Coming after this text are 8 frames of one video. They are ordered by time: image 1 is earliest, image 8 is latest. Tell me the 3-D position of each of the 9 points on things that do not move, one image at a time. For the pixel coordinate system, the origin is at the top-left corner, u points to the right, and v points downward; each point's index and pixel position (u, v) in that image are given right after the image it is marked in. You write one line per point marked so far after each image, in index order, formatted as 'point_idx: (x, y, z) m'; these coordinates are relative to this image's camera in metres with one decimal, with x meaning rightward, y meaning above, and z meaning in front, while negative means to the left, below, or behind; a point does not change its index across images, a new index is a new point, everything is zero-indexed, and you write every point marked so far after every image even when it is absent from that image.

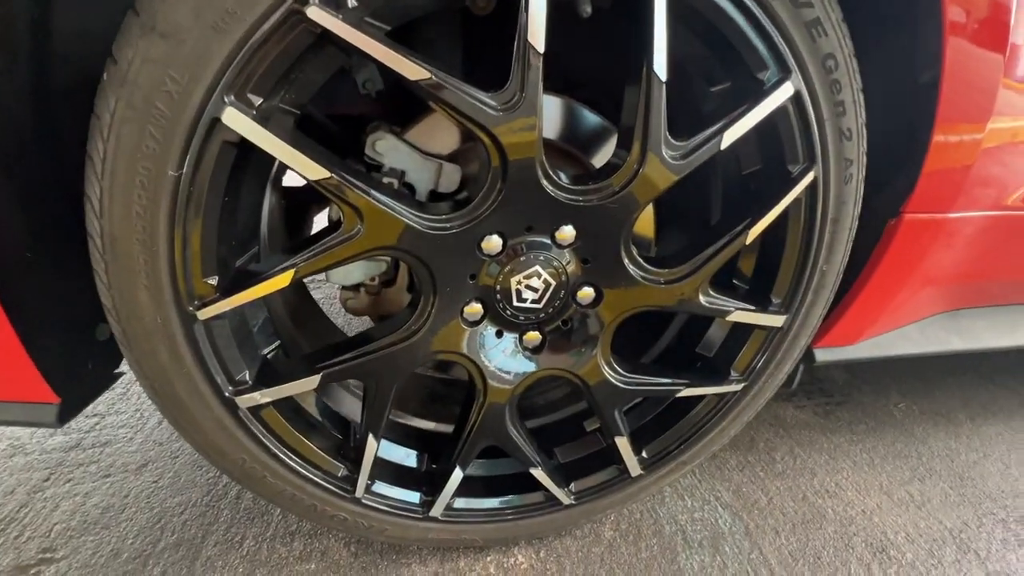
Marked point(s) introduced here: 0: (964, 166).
0: (+0.6, +0.2, +0.6) m
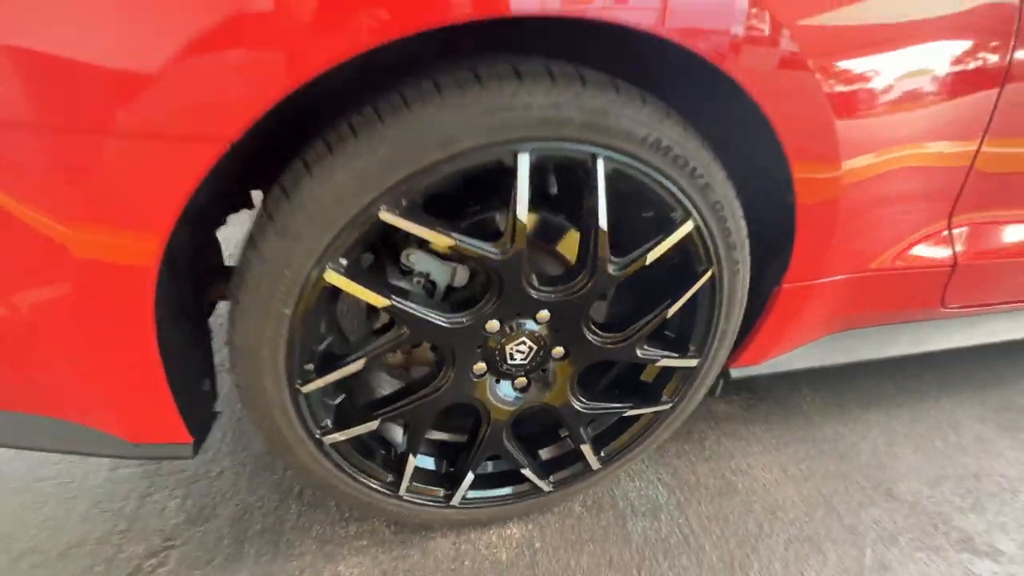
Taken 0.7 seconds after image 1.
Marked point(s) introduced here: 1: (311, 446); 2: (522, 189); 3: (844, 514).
0: (+0.5, +0.1, +0.8) m
1: (-0.3, -0.2, +0.7) m
2: (0.0, +0.1, +0.6) m
3: (+0.7, -0.5, +0.9) m
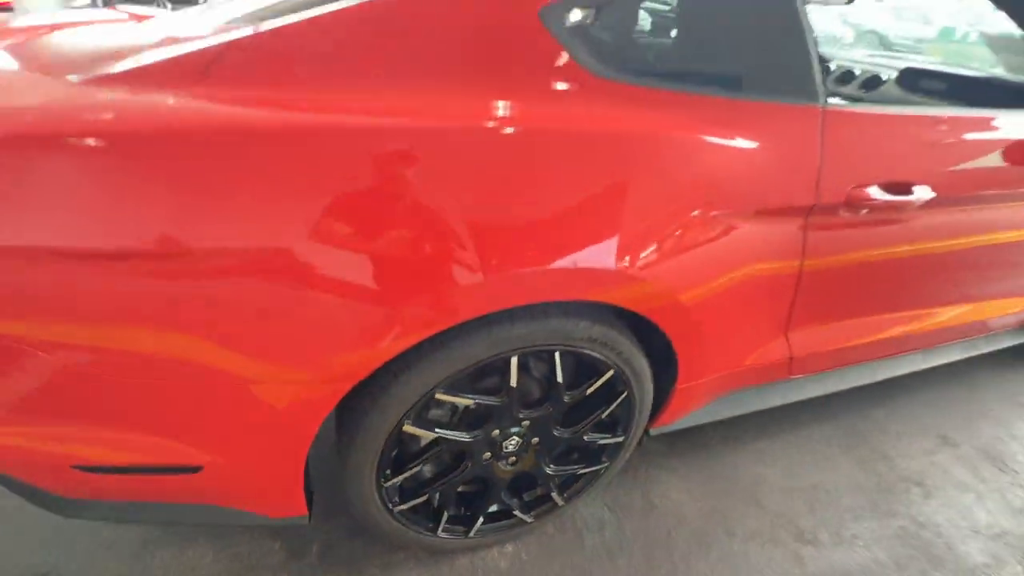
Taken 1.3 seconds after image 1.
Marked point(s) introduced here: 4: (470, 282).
0: (+0.5, -0.2, +1.2) m
1: (-0.3, -0.5, +1.1) m
2: (0.0, -0.2, +1.1) m
3: (+0.7, -0.7, +1.4) m
4: (-0.1, 0.0, +0.9) m
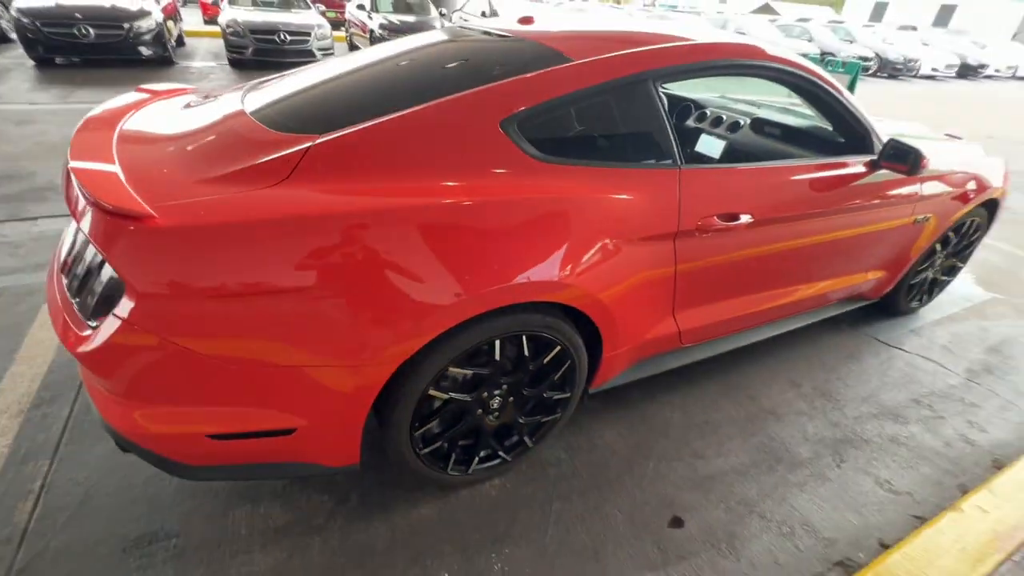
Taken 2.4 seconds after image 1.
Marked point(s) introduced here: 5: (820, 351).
0: (+0.4, -0.2, +1.8) m
1: (-0.3, -0.6, +1.6) m
2: (0.0, -0.2, +1.6) m
3: (+0.6, -0.7, +2.0) m
4: (-0.1, 0.0, +1.4) m
5: (+1.8, -0.4, +2.7) m
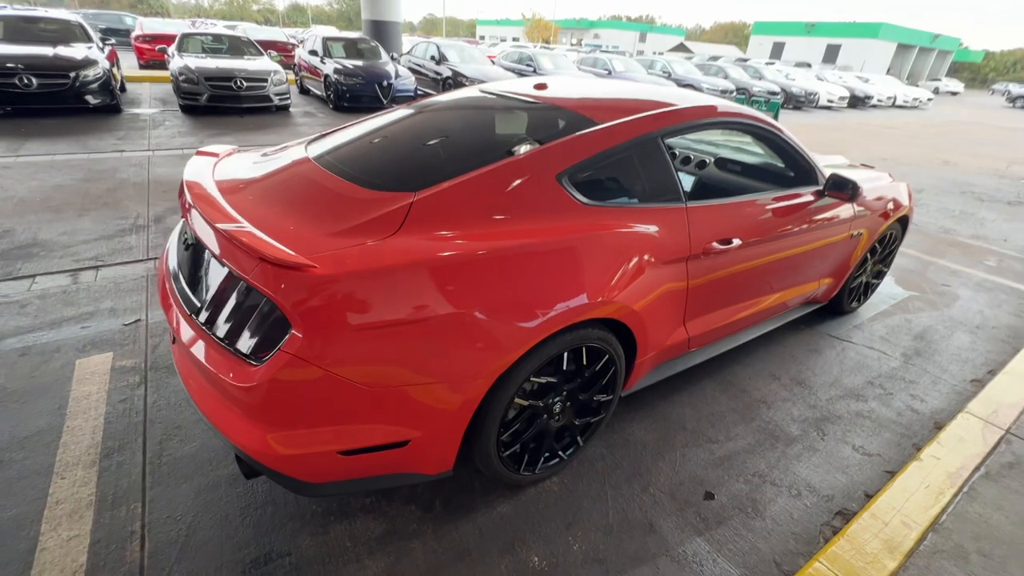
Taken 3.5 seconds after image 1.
0: (+0.7, -0.3, +2.2) m
1: (-0.1, -0.7, +1.9) m
2: (+0.2, -0.3, +1.9) m
3: (+0.8, -0.8, +2.4) m
4: (+0.1, -0.1, +1.8) m
5: (+1.9, -0.4, +3.2) m
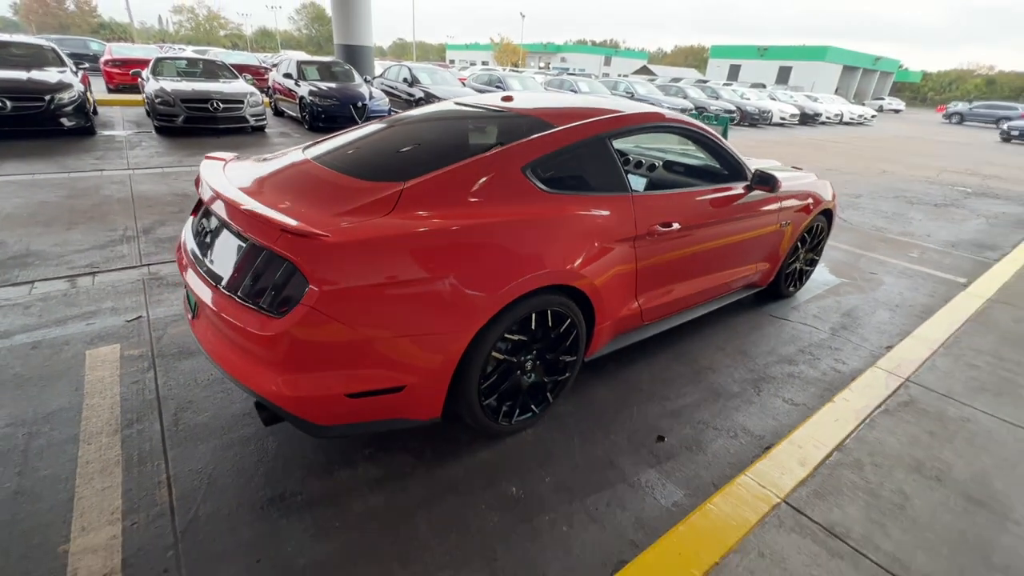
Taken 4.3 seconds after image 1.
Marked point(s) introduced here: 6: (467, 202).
0: (+0.5, -0.1, +2.6) m
1: (-0.2, -0.6, +2.2) m
2: (+0.1, -0.2, +2.3) m
3: (+0.7, -0.7, +2.8) m
4: (0.0, 0.0, +2.1) m
5: (+1.7, -0.3, +3.7) m
6: (-0.2, +0.4, +2.1) m
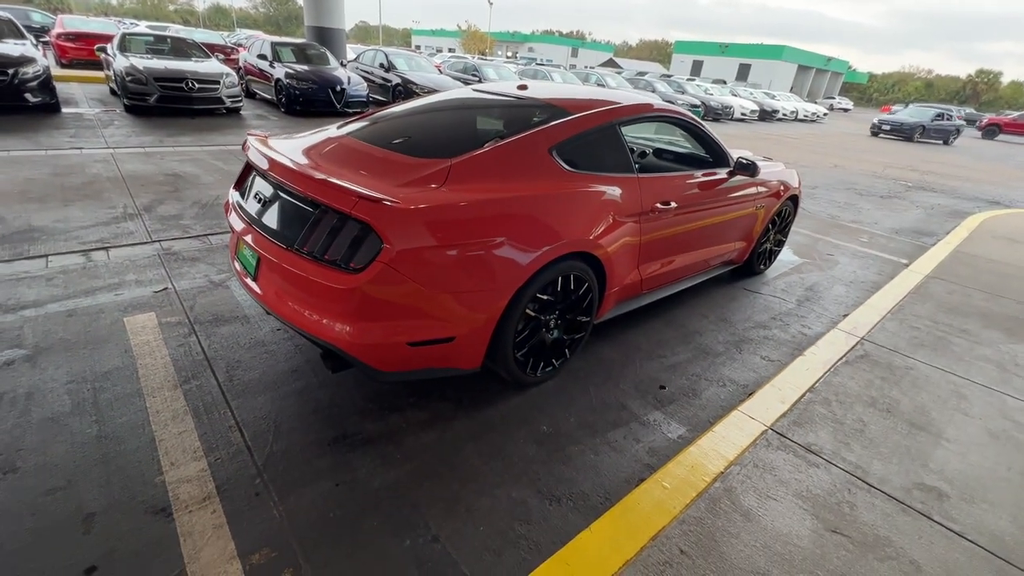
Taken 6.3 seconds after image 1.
0: (+0.6, +0.1, +2.9) m
1: (0.0, -0.4, +2.5) m
2: (+0.2, 0.0, +2.6) m
3: (+0.8, -0.5, +3.1) m
4: (+0.2, +0.2, +2.4) m
5: (+1.8, -0.1, +4.1) m
6: (0.0, +0.6, +2.4) m
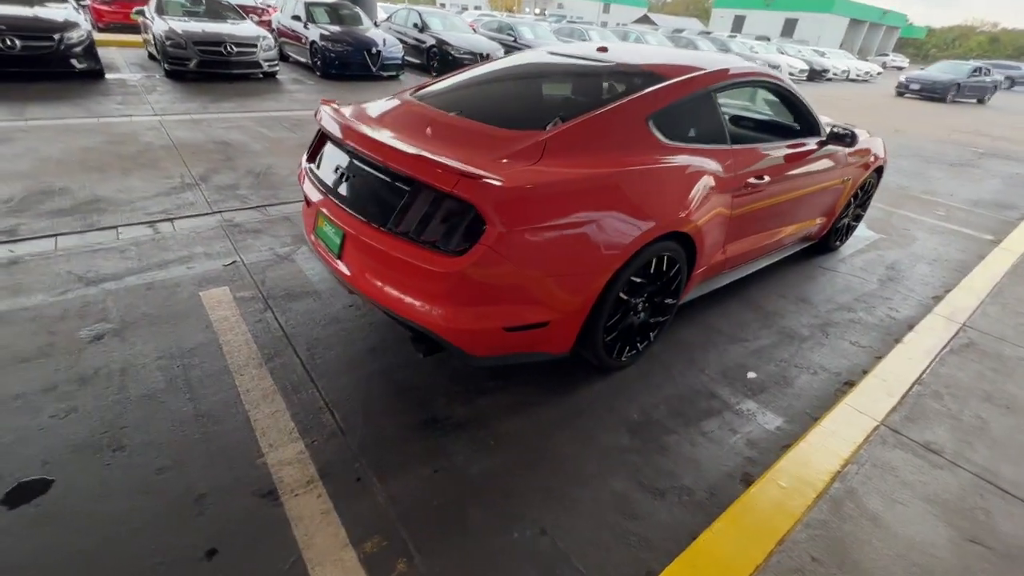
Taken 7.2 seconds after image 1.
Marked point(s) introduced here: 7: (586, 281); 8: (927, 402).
0: (+1.1, +0.2, +2.8) m
1: (+0.4, -0.3, +2.4) m
2: (+0.7, +0.1, +2.4) m
3: (+1.3, -0.3, +3.0) m
4: (+0.6, +0.3, +2.3) m
5: (+2.3, +0.1, +3.9) m
6: (+0.4, +0.7, +2.2) m
7: (+0.3, 0.0, +2.2) m
8: (+2.2, -0.6, +2.4) m
